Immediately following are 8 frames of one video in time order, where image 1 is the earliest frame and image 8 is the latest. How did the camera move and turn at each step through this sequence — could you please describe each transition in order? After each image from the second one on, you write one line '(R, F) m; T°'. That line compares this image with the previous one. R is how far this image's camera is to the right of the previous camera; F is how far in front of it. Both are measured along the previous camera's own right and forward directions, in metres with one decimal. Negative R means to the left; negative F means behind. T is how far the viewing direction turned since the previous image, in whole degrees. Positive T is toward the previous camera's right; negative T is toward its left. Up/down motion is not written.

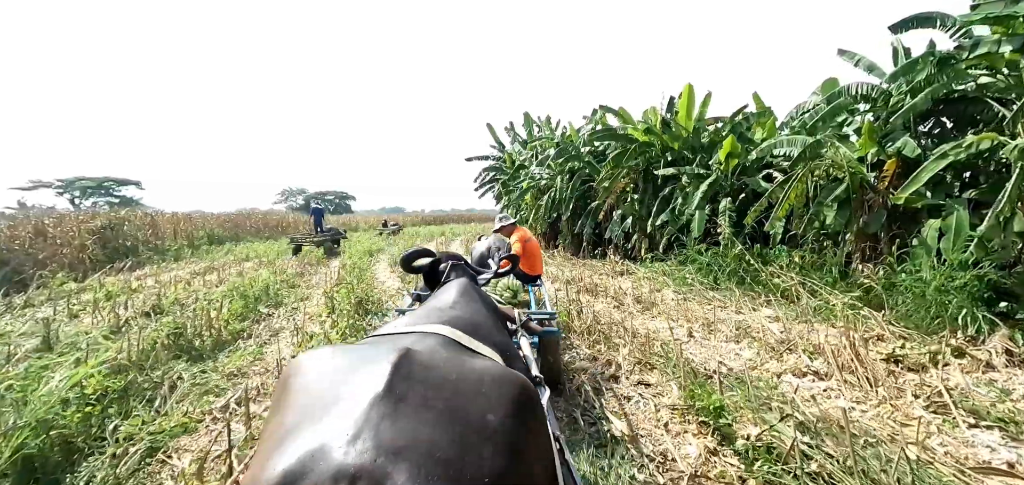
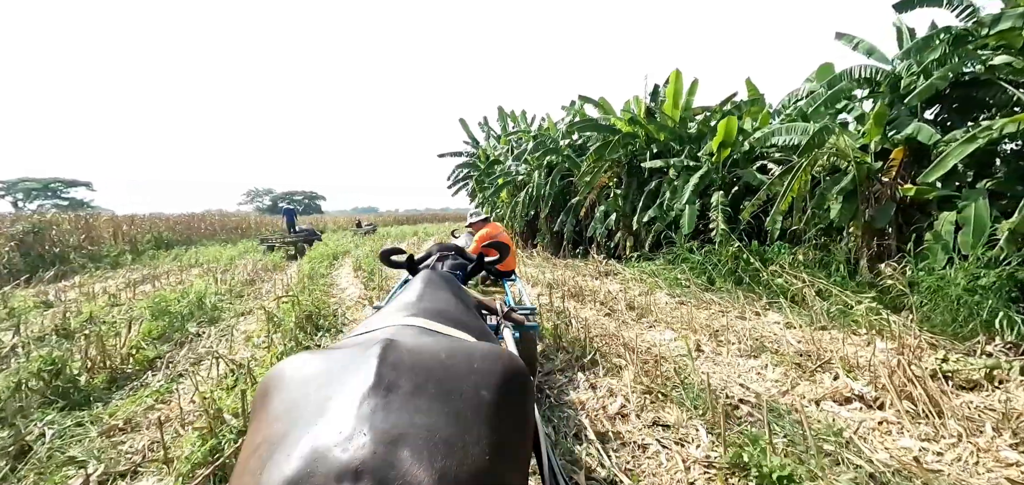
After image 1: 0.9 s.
(0.0, +0.8) m; +3°
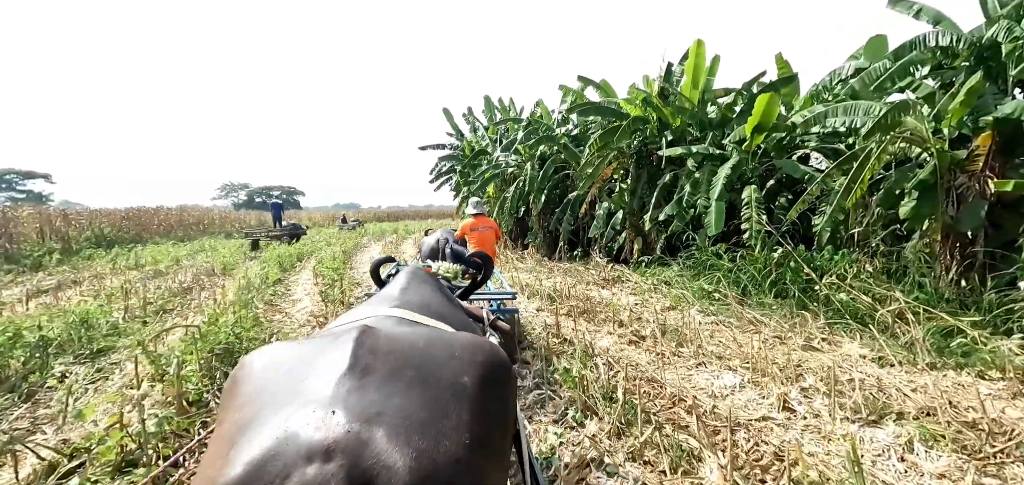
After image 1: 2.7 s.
(-0.1, +1.4) m; +2°
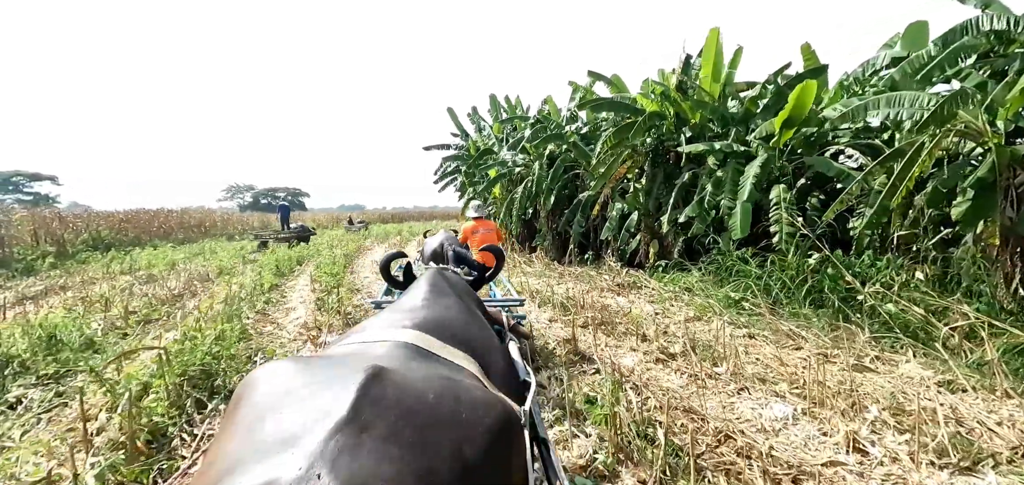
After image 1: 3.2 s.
(-0.1, +0.5) m; -1°
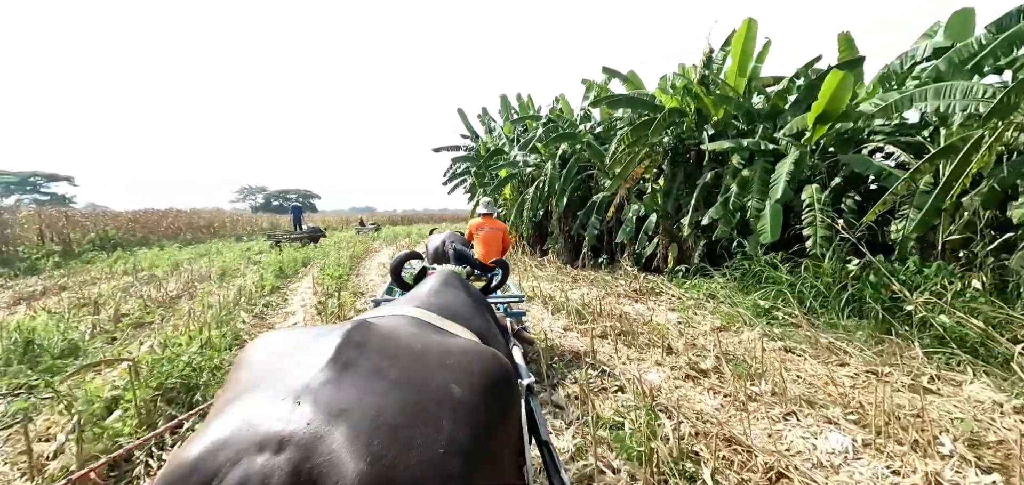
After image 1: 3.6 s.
(0.0, +0.4) m; -1°
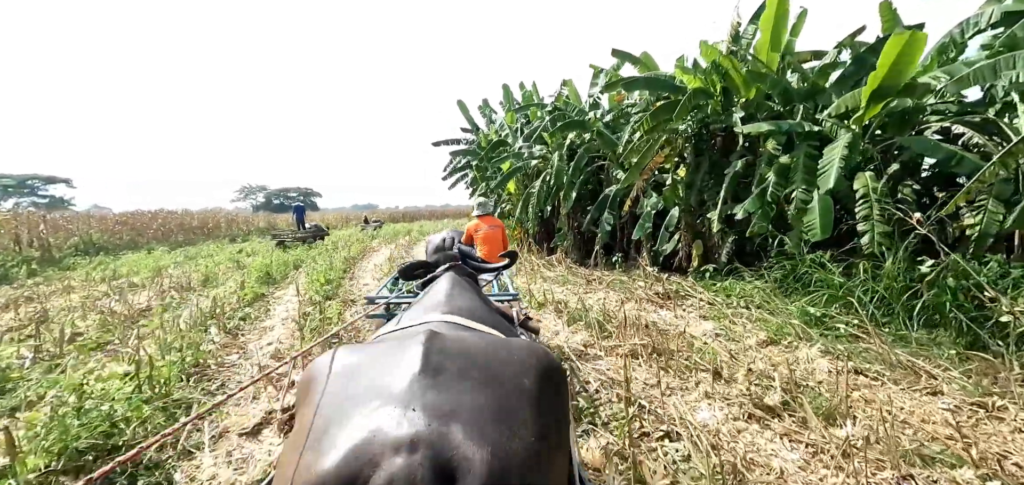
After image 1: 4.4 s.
(-0.1, +0.7) m; 0°
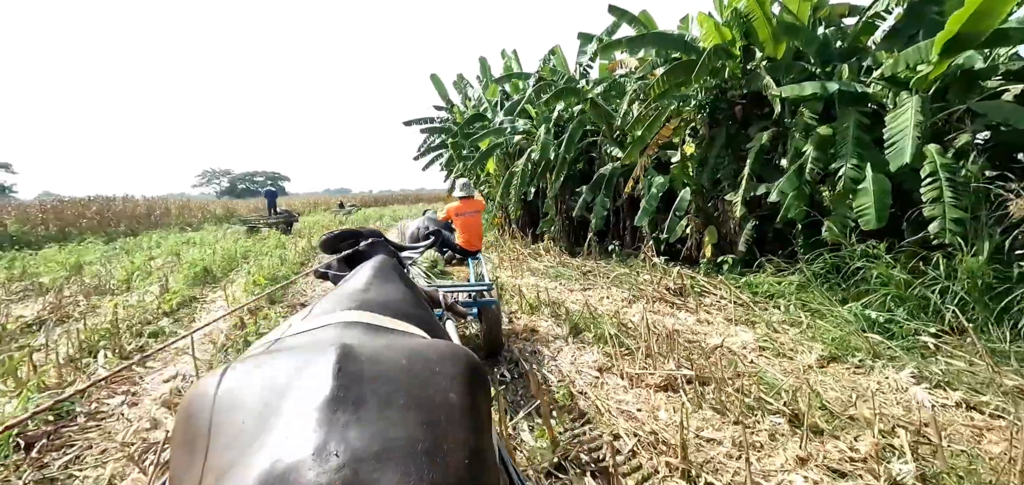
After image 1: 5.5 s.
(-0.1, +1.1) m; +3°
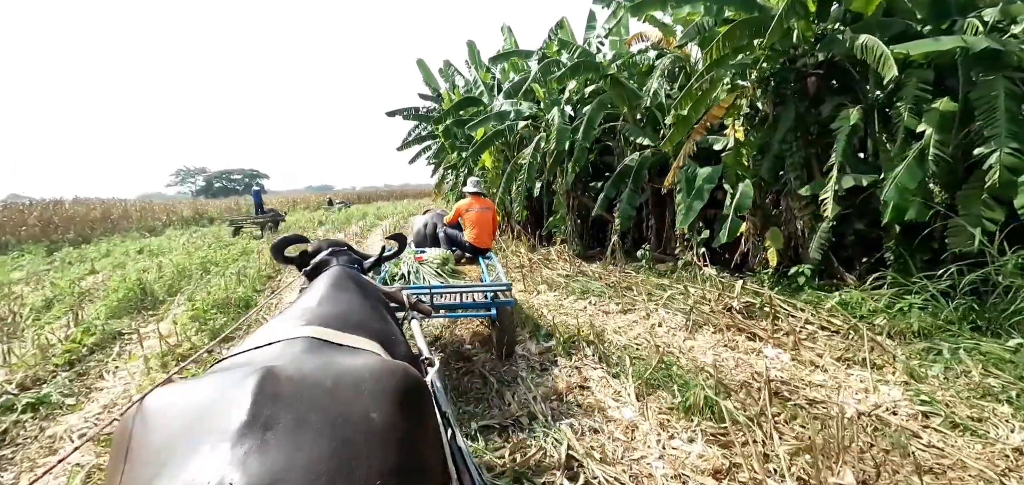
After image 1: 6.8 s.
(-0.3, +1.2) m; +2°
